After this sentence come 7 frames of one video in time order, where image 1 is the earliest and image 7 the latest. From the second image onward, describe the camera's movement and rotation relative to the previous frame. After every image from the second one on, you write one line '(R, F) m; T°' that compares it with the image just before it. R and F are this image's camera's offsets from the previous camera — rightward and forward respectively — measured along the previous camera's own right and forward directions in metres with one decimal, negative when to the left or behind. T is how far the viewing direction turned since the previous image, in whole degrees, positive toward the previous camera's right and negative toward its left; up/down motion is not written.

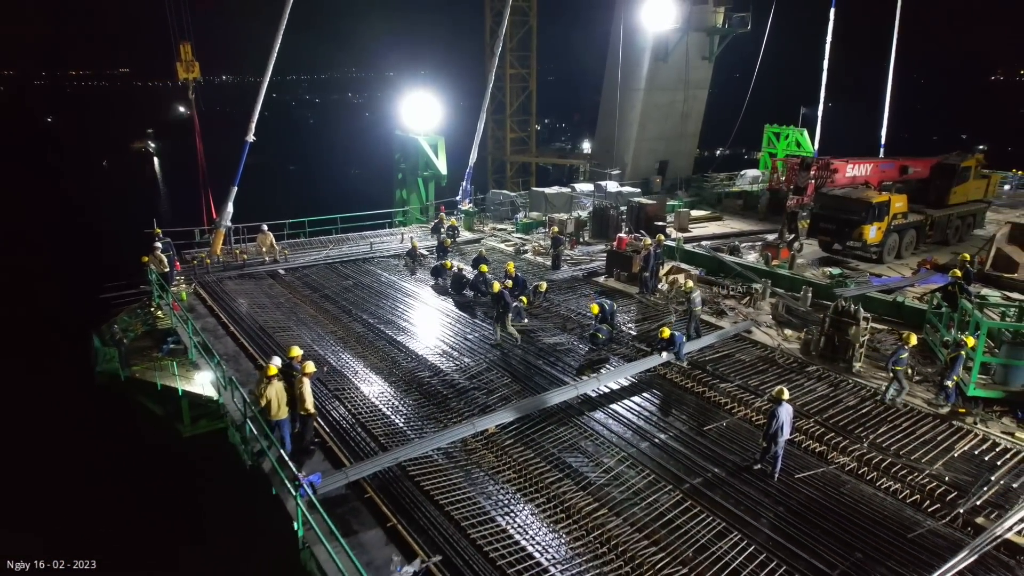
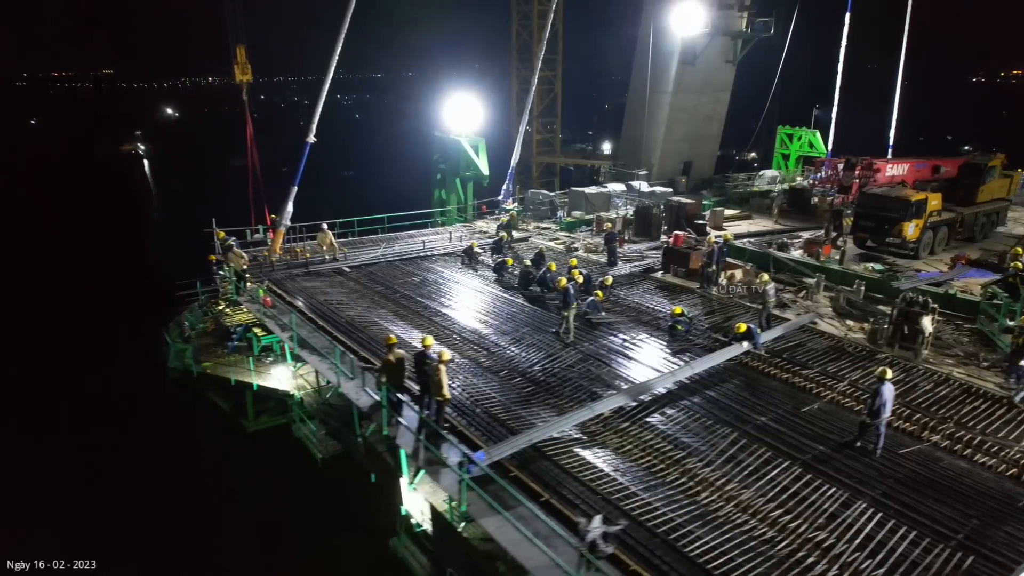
(-2.1, -0.6) m; +1°
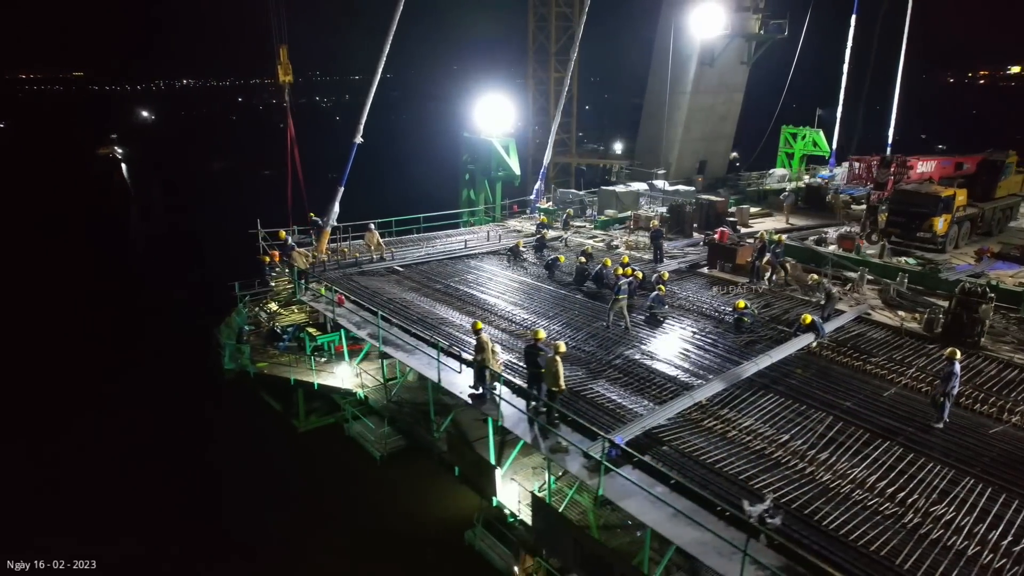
(-2.1, -0.4) m; +2°
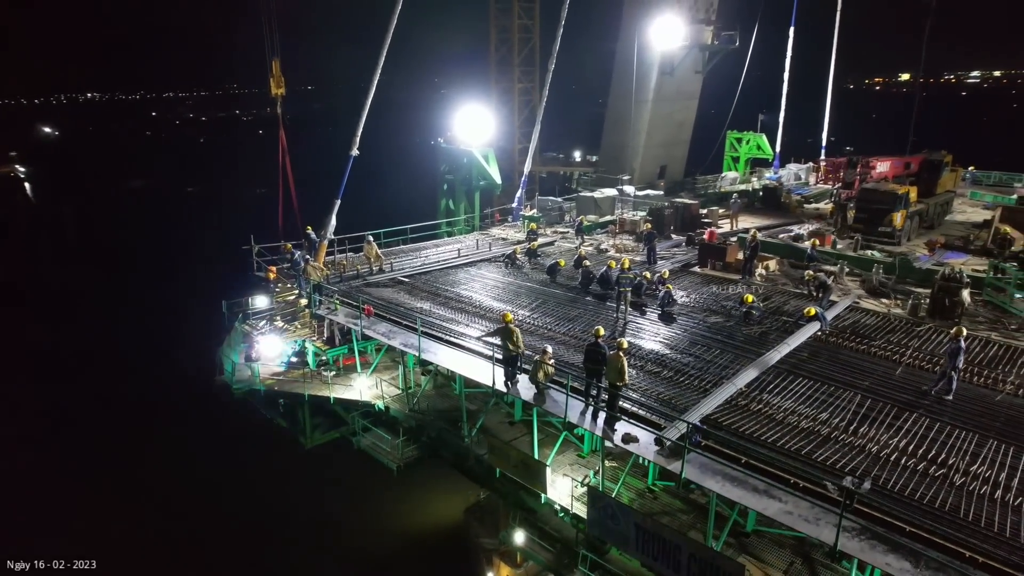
(-2.1, -0.4) m; +6°
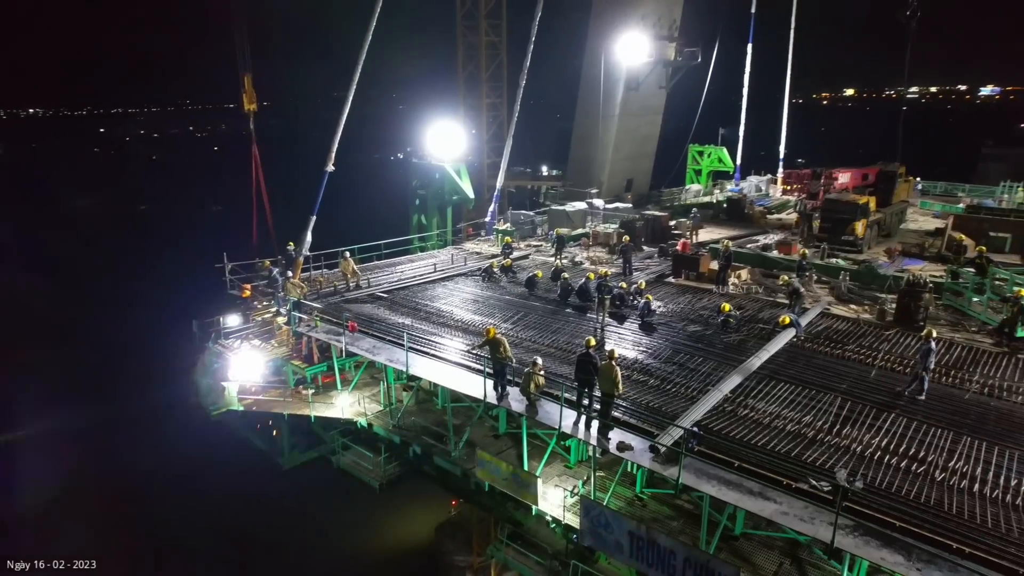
(-0.5, -0.1) m; +3°
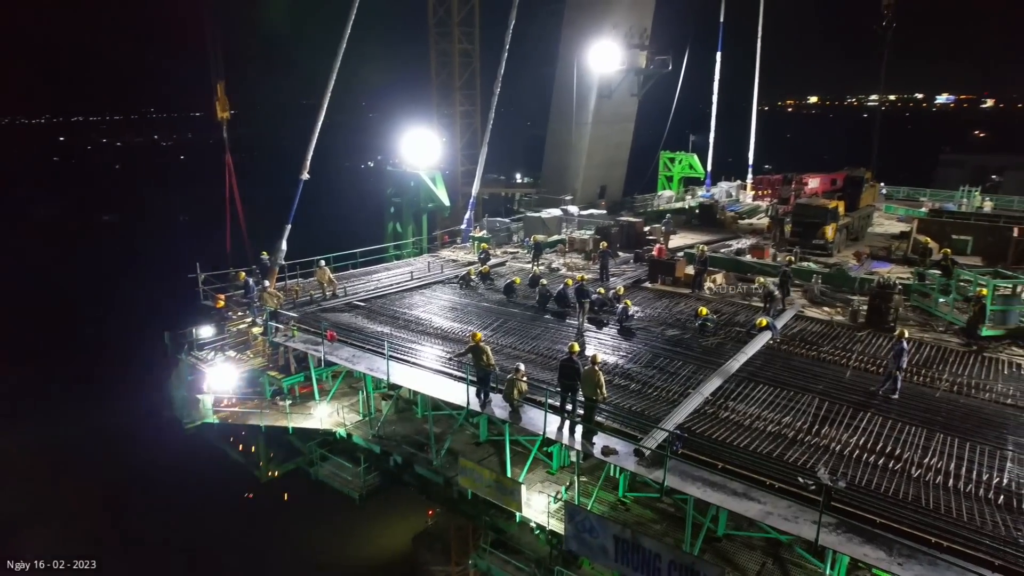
(-0.2, 0.0) m; +2°
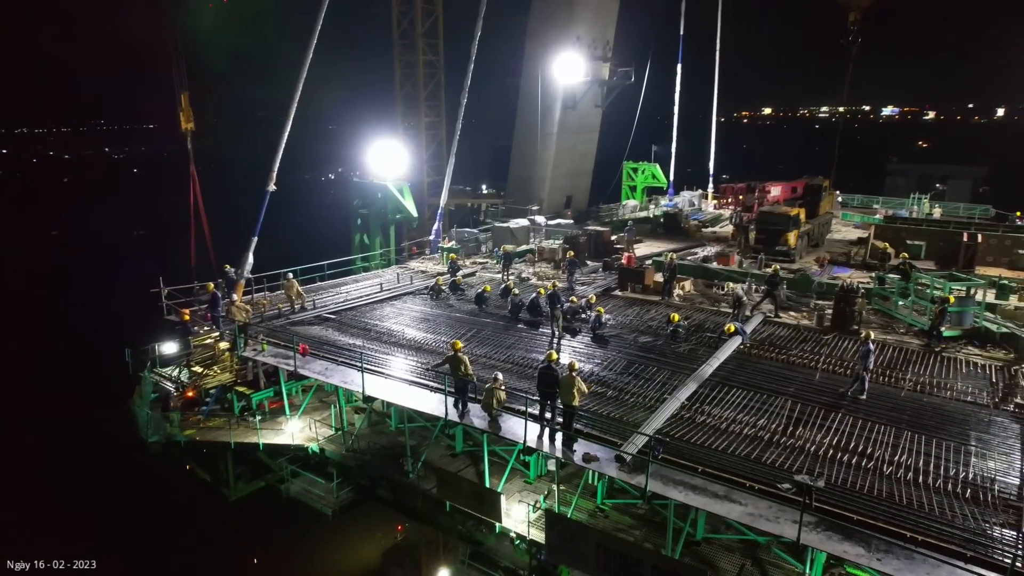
(-0.2, 0.0) m; +3°
